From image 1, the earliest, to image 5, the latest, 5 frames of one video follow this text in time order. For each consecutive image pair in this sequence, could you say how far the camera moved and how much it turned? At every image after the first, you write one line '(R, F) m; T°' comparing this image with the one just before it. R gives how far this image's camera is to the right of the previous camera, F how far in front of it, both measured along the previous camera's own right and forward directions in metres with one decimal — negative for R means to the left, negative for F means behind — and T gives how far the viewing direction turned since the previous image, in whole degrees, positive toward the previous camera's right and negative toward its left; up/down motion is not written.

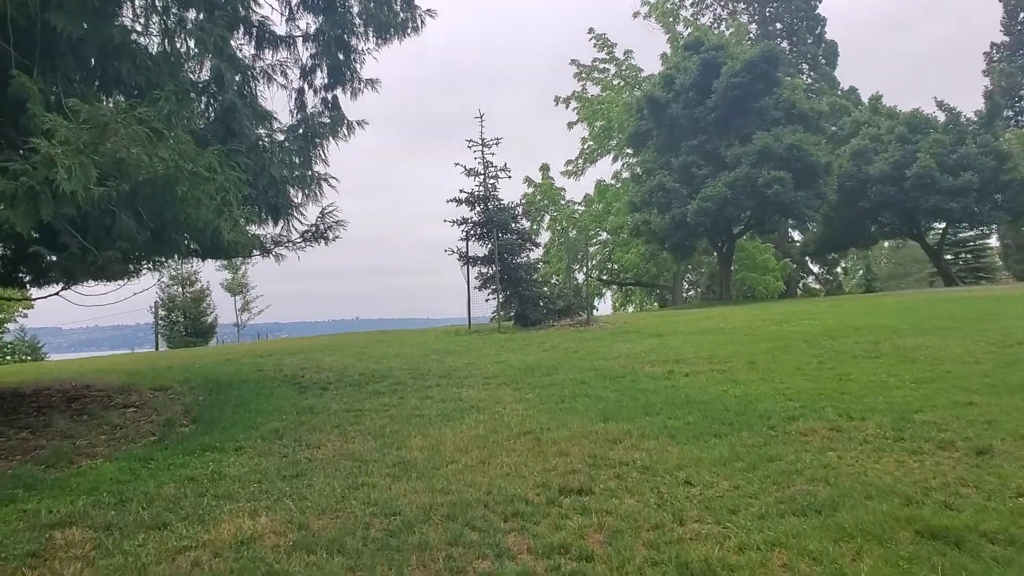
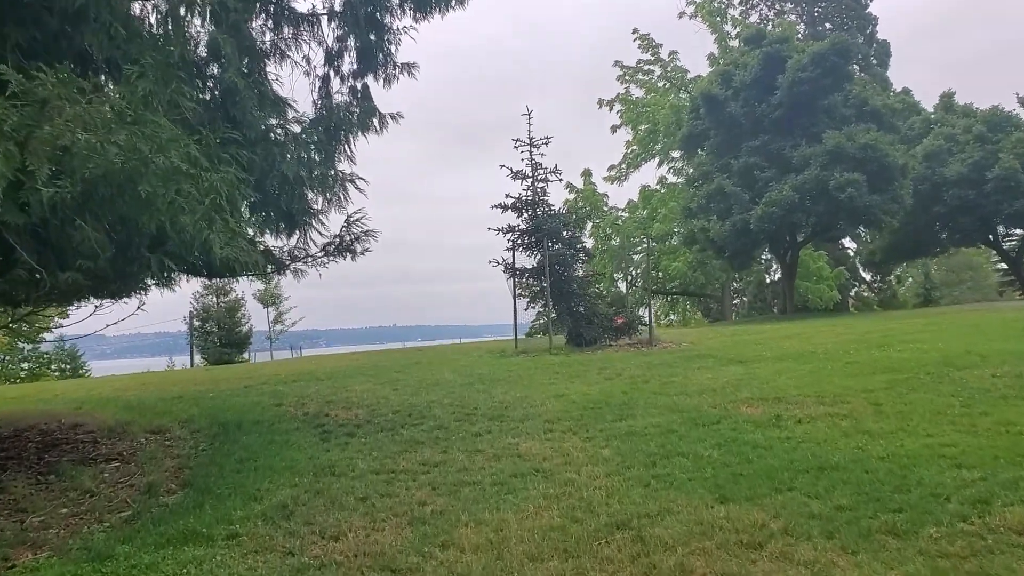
(-0.2, +1.6) m; -2°
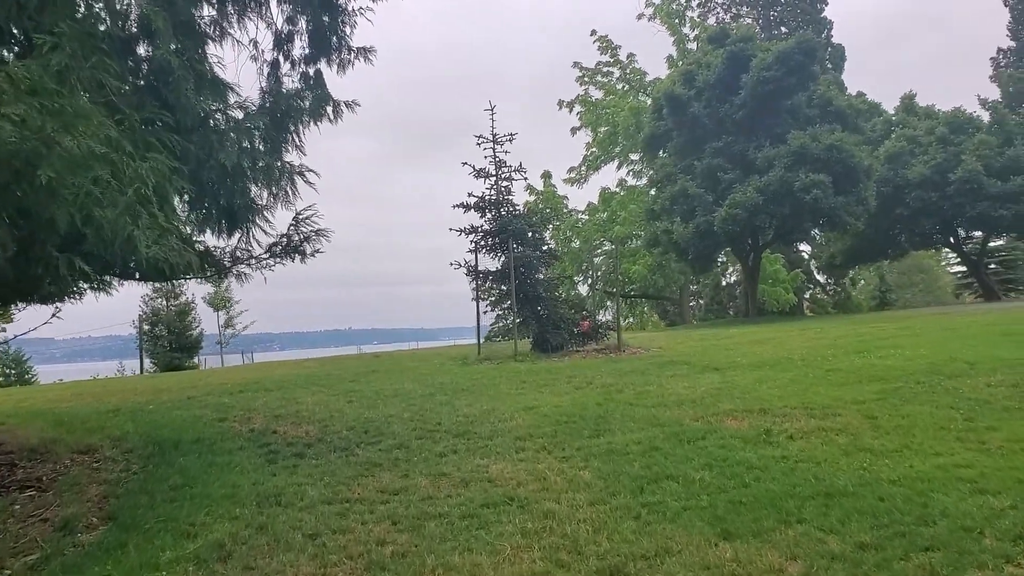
(-0.1, +0.6) m; +3°
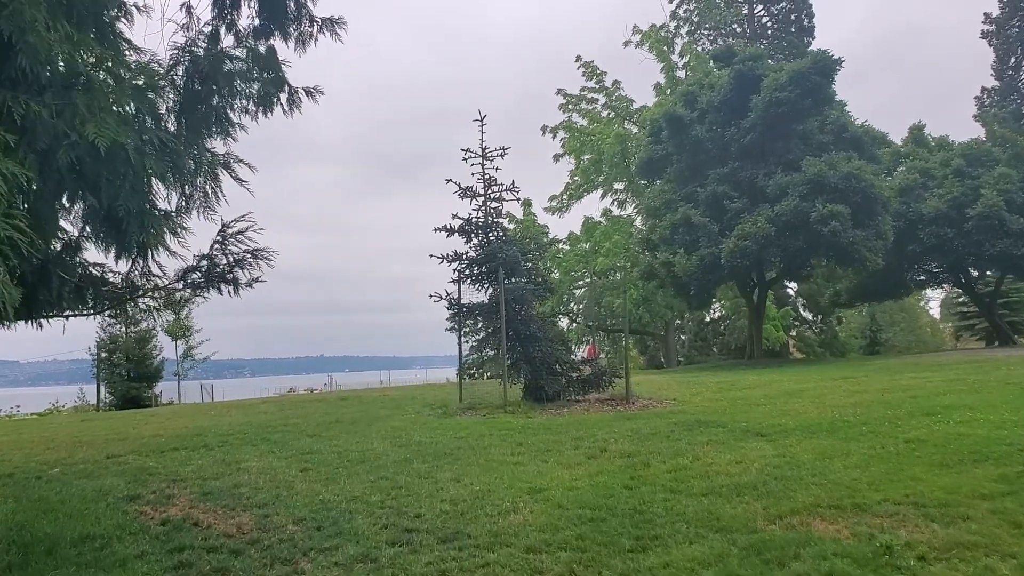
(-0.2, +1.9) m; +1°
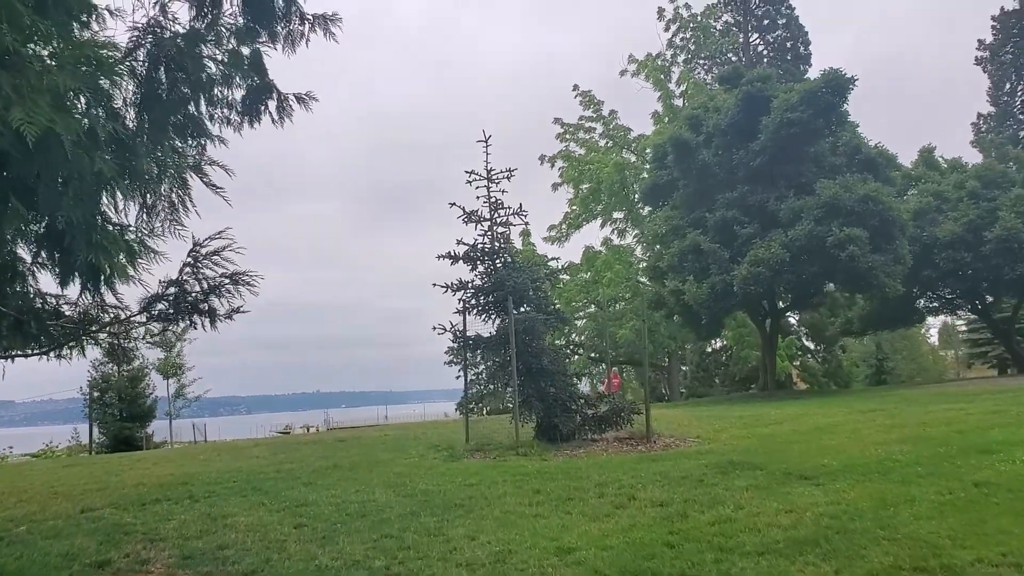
(-0.1, +0.8) m; 0°
